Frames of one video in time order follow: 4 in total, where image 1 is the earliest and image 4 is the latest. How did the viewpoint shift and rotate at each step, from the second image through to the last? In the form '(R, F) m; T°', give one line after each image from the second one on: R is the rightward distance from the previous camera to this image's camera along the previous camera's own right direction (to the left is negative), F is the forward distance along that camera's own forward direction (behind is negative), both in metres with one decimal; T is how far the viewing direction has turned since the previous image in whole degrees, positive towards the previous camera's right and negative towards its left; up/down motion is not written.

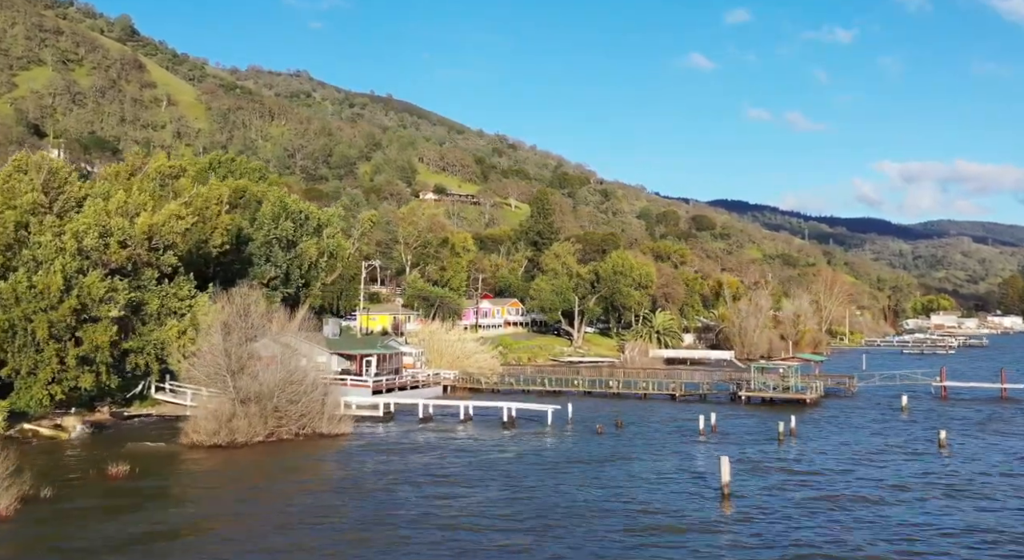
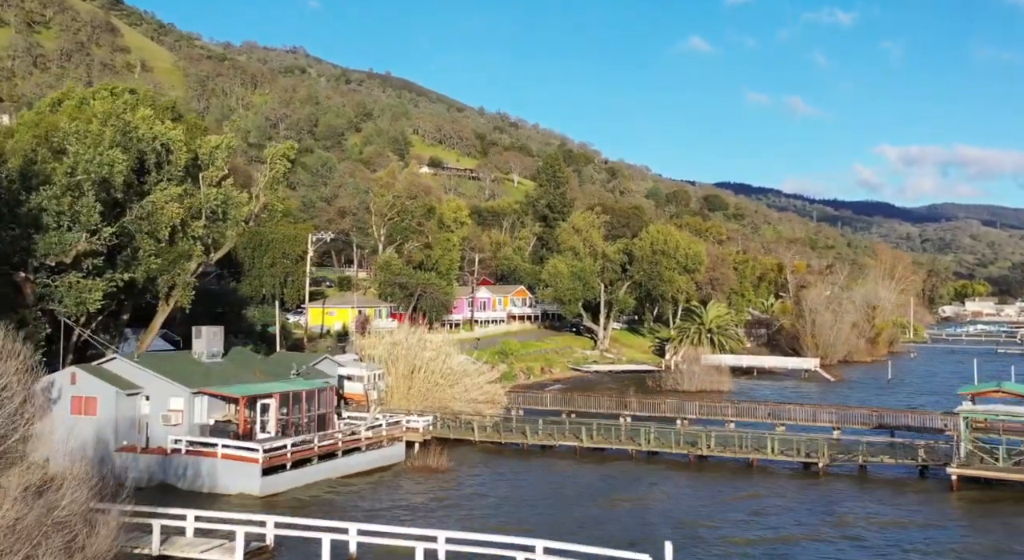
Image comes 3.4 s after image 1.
(-0.5, +26.3) m; 0°
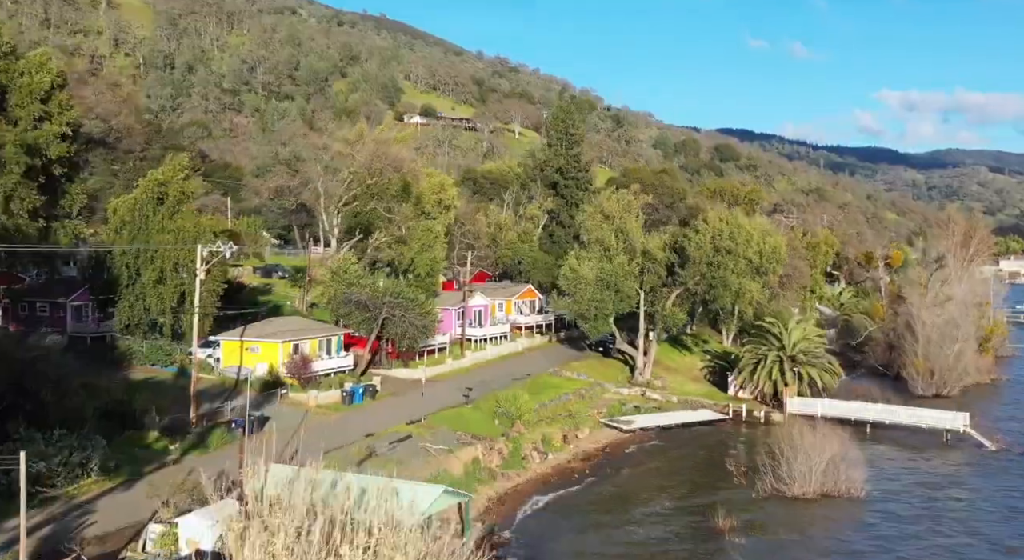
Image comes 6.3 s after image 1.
(-0.4, +24.1) m; 0°
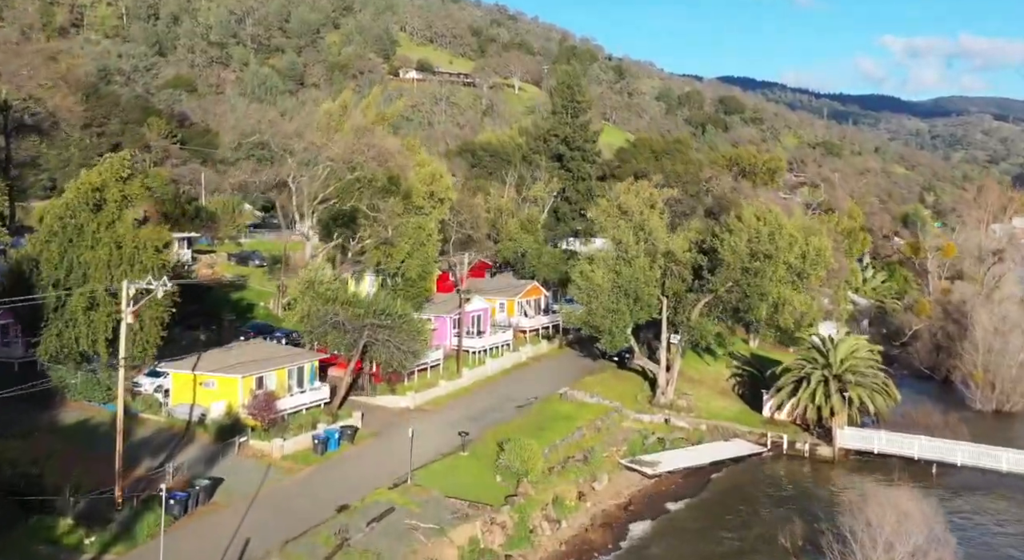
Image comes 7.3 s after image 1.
(-0.2, +8.5) m; 0°
